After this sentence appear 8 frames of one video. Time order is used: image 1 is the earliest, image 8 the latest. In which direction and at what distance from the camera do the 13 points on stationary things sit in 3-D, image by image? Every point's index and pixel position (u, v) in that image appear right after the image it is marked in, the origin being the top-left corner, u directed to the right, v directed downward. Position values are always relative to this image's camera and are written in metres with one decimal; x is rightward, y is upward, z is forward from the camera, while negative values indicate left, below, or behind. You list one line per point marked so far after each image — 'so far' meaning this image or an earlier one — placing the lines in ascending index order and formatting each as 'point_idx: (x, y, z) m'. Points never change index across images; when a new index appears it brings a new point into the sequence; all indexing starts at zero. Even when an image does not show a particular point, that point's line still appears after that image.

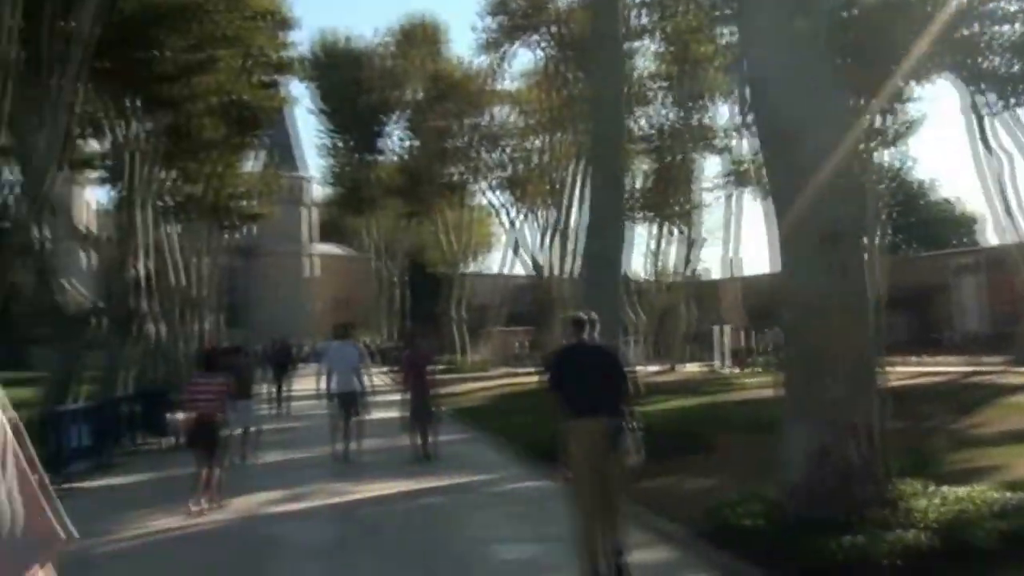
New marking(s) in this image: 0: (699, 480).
0: (+2.1, -2.1, +14.6) m
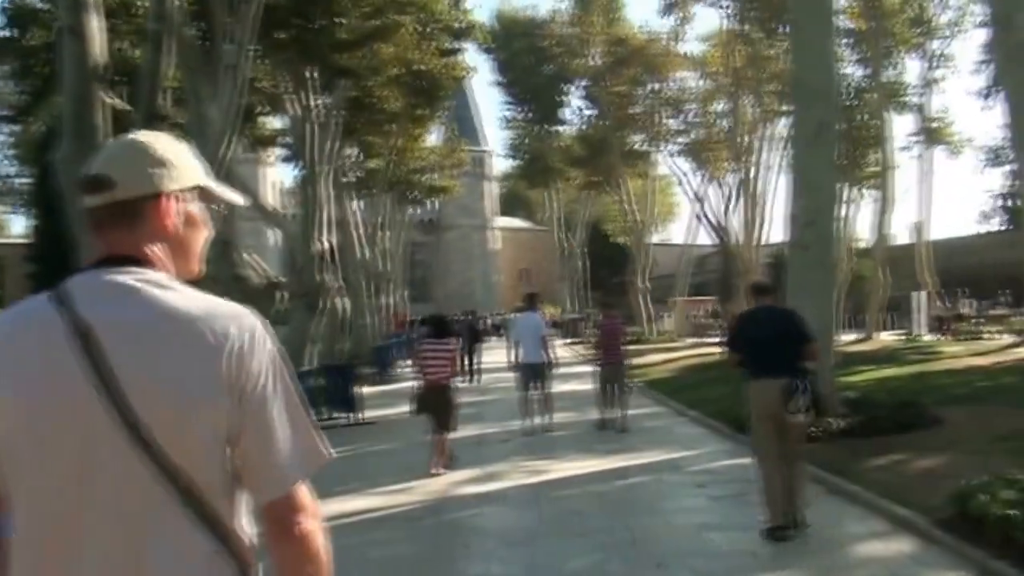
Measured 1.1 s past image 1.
0: (+4.1, -1.7, +13.3) m
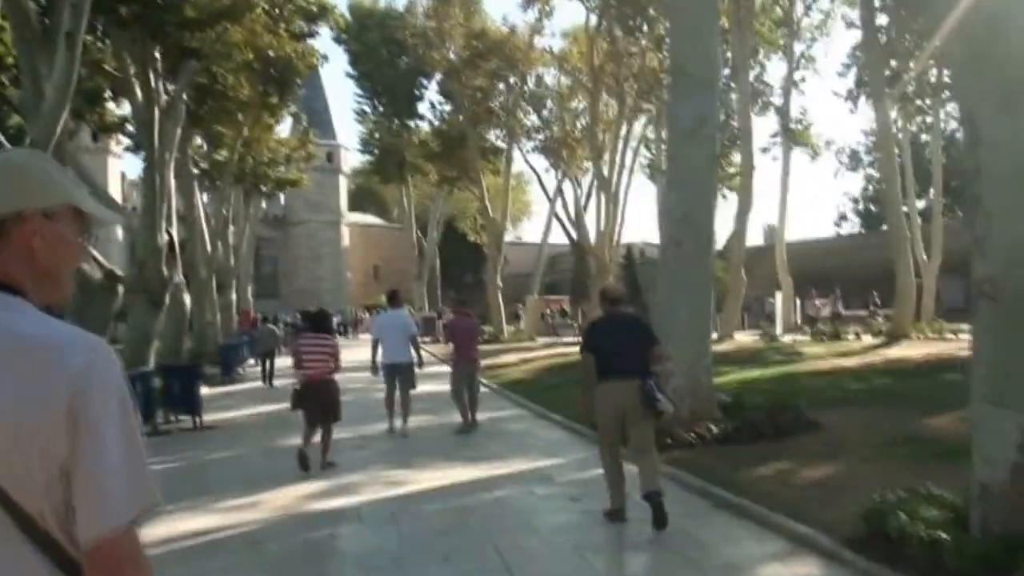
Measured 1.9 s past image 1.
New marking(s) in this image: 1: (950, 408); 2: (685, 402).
0: (+2.9, -1.7, +12.5) m
1: (+5.7, -1.5, +17.1) m
2: (+2.1, -1.4, +15.8) m
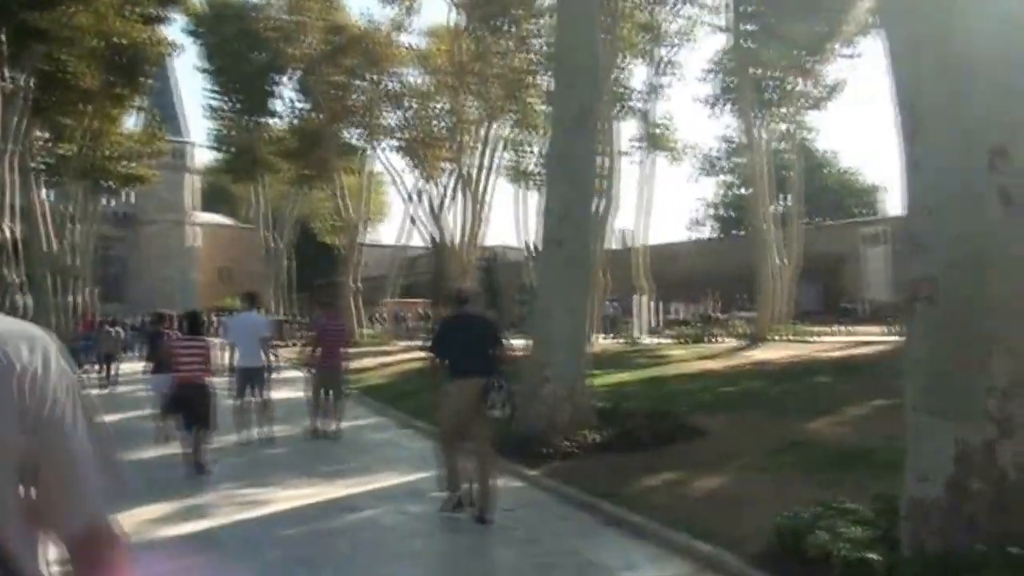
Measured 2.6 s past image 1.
0: (+1.7, -1.7, +11.9) m
1: (+4.0, -1.6, +16.8) m
2: (+0.6, -1.4, +15.0) m
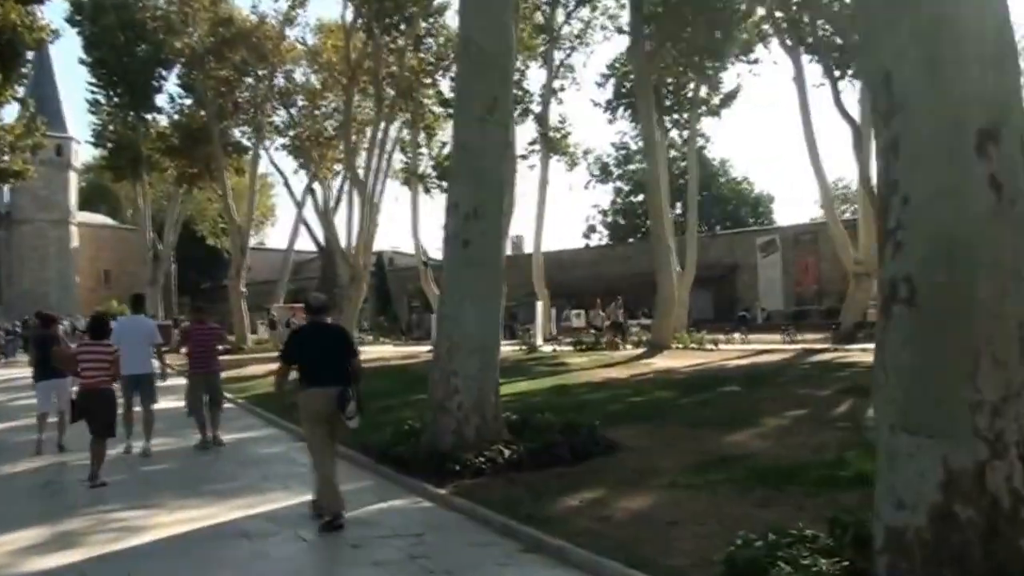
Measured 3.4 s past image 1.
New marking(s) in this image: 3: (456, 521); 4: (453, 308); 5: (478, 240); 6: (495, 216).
0: (+1.0, -1.7, +11.0) m
1: (+2.8, -1.6, +16.0) m
2: (-0.4, -1.4, +14.0) m
3: (-0.5, -1.9, +11.0) m
4: (-0.6, -0.2, +14.2) m
5: (-0.4, +0.5, +14.2) m
6: (-0.2, +0.8, +14.4) m
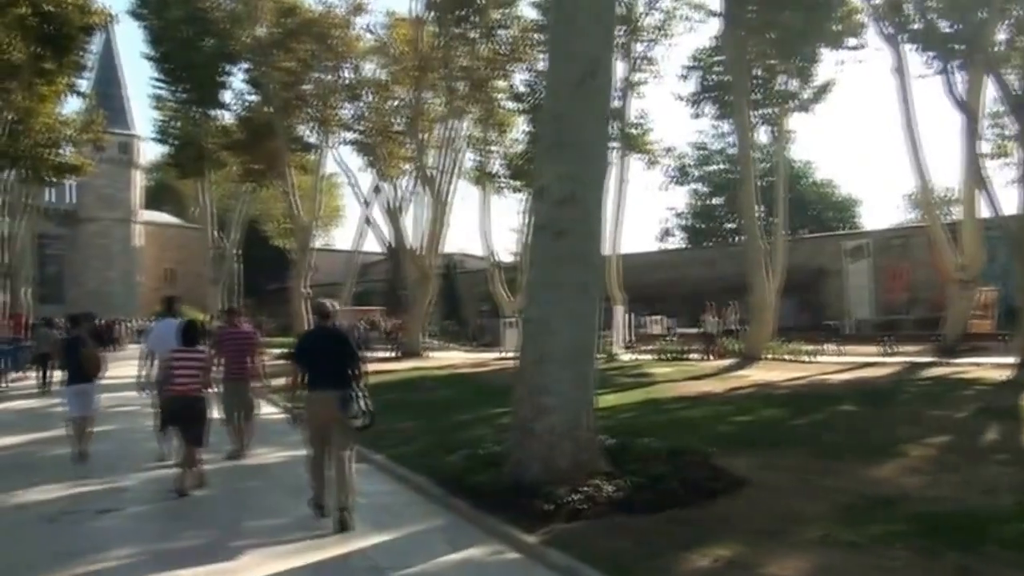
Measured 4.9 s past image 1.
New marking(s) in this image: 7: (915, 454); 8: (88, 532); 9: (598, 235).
0: (+1.7, -1.8, +8.6) m
1: (+3.8, -1.7, +13.6) m
2: (+0.5, -1.5, +11.7) m
3: (+0.3, -1.9, +8.7) m
4: (+0.3, -0.2, +12.0) m
5: (+0.6, +0.5, +12.0) m
6: (+0.8, +0.8, +12.1) m
7: (+4.1, -1.7, +13.4) m
8: (-3.9, -2.1, +12.0) m
9: (+0.8, +0.5, +12.1) m
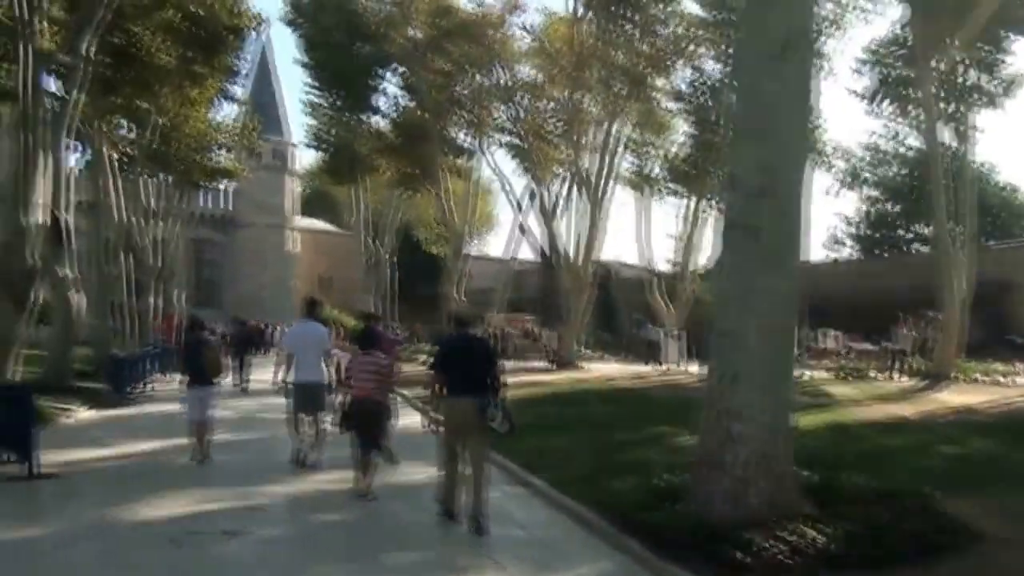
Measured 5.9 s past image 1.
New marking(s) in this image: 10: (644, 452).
0: (+2.7, -1.8, +6.6) m
1: (+5.4, -1.8, +11.3) m
2: (+1.8, -1.5, +9.8) m
3: (+1.3, -1.9, +6.8) m
4: (+1.7, -0.2, +10.1) m
5: (+2.0, +0.5, +10.1) m
6: (+2.2, +0.7, +10.2) m
7: (+5.6, -1.8, +11.1) m
8: (-2.5, -2.1, +10.5) m
9: (+2.2, +0.4, +10.2) m
10: (+1.5, -1.9, +15.3) m
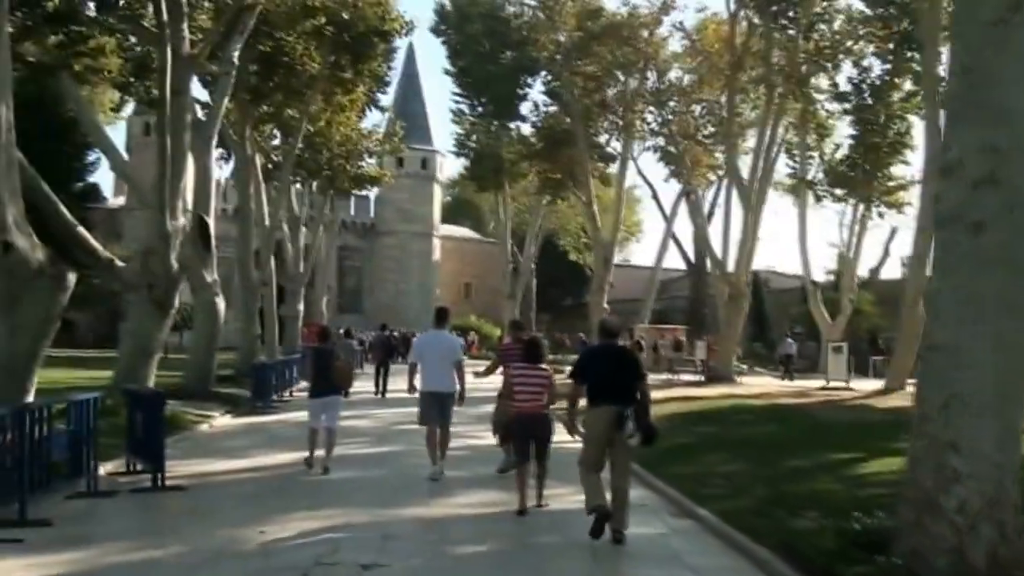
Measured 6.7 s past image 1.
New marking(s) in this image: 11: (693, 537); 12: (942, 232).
0: (+3.5, -1.8, +4.9) m
1: (+6.6, -1.9, +9.3) m
2: (+2.9, -1.6, +8.2) m
3: (+2.1, -2.0, +5.3) m
4: (+2.8, -0.3, +8.5) m
5: (+3.1, +0.4, +8.4) m
6: (+3.3, +0.7, +8.5) m
7: (+6.8, -1.9, +9.1) m
8: (-1.3, -2.1, +9.3) m
9: (+3.4, +0.4, +8.5) m
10: (+3.2, -2.0, +13.7) m
11: (+1.6, -2.3, +11.5) m
12: (+2.8, +0.4, +8.7) m
